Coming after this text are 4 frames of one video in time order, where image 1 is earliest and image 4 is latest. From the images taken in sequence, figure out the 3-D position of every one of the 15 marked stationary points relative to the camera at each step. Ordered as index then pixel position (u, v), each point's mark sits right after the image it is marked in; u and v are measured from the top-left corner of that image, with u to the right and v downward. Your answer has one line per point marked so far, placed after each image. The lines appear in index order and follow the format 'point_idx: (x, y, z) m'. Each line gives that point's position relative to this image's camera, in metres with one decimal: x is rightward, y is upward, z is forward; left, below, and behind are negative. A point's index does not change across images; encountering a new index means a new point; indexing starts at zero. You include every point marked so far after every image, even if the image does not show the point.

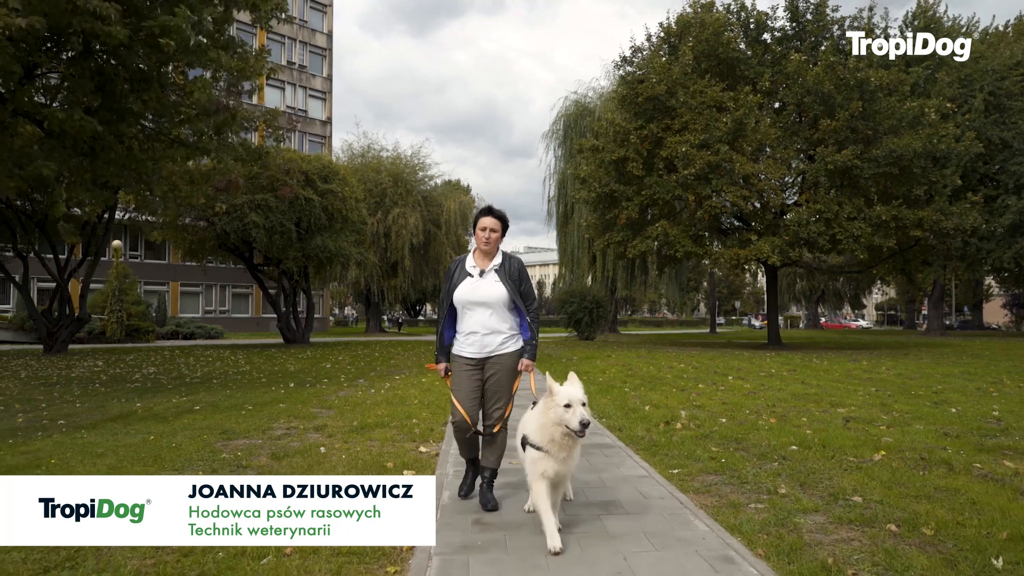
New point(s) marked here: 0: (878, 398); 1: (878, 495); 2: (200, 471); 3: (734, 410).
0: (+5.1, -1.5, +10.0) m
1: (+2.4, -1.3, +4.7) m
2: (-2.6, -1.5, +5.8) m
3: (+2.7, -1.5, +8.7) m
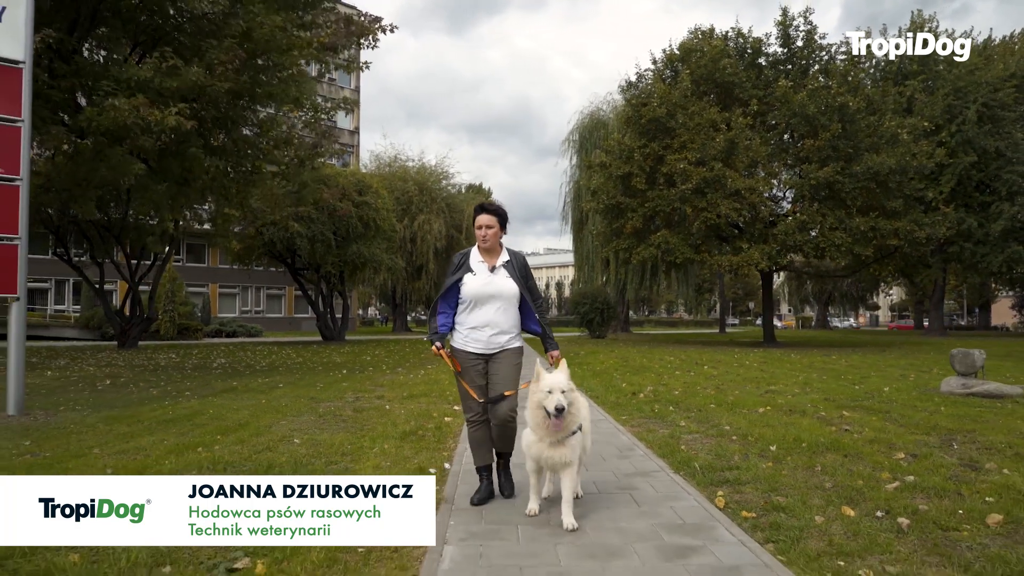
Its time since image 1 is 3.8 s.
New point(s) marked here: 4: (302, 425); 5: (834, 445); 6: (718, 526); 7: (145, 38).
0: (+5.3, -1.6, +12.7) m
1: (+2.4, -1.4, +7.5) m
2: (-2.5, -1.6, +8.8) m
3: (+2.9, -1.6, +11.6) m
4: (-2.4, -1.6, +8.2) m
5: (+2.9, -1.4, +6.3) m
6: (+1.2, -1.4, +4.1) m
7: (-7.3, +5.0, +13.9) m
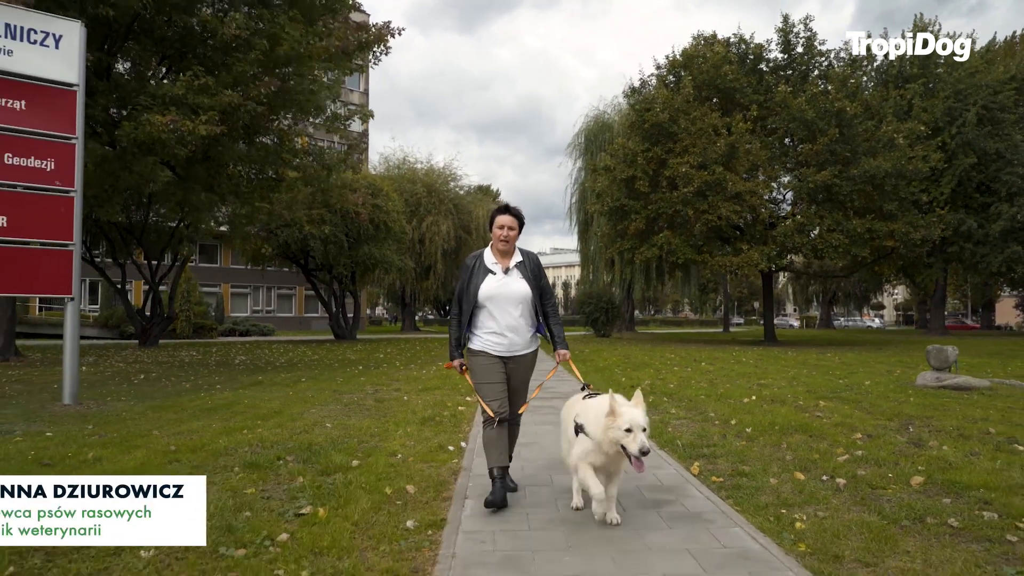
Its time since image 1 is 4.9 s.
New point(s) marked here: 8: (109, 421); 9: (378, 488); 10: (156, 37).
0: (+5.4, -1.7, +13.6) m
1: (+2.5, -1.5, +8.4) m
2: (-2.4, -1.6, +9.7) m
3: (+3.0, -1.6, +12.4) m
4: (-2.4, -1.6, +9.1) m
5: (+2.9, -1.4, +7.2) m
6: (+1.3, -1.4, +5.0) m
7: (-7.2, +5.0, +14.9) m
8: (-4.8, -1.6, +8.5) m
9: (-0.9, -1.4, +4.9) m
10: (-7.3, +5.1, +14.5) m
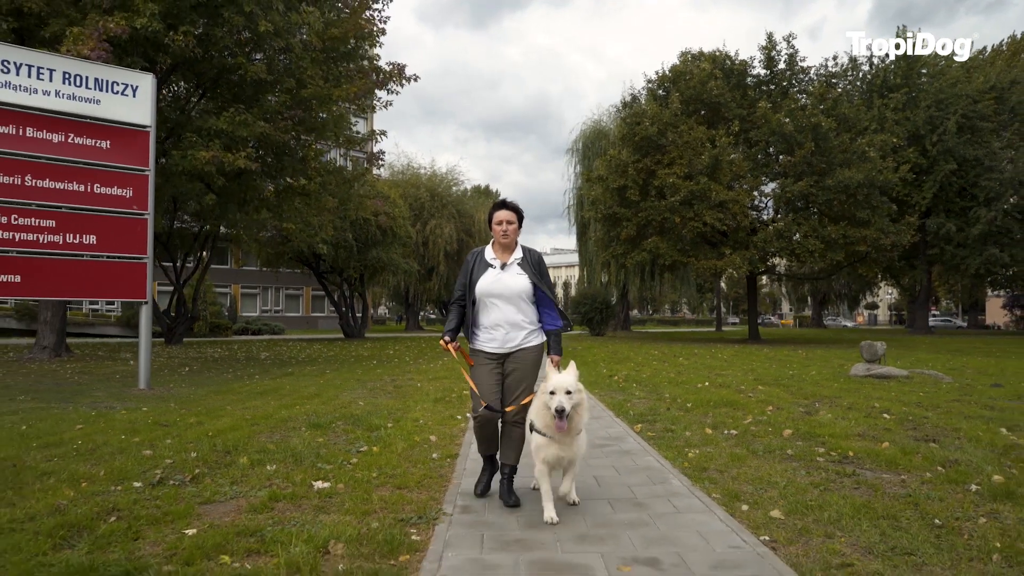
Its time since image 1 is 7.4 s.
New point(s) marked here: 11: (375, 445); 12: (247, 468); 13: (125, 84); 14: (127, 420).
0: (+5.4, -1.7, +15.6) m
1: (+2.4, -1.6, +10.4) m
2: (-2.5, -1.7, +11.8) m
3: (+2.9, -1.7, +14.5) m
4: (-2.4, -1.7, +11.2) m
5: (+2.9, -1.5, +9.2) m
6: (+1.2, -1.5, +7.0) m
7: (-7.2, +4.9, +17.0) m
8: (-4.9, -1.7, +10.6) m
9: (-1.0, -1.5, +7.0) m
10: (-7.4, +5.1, +16.6) m
11: (-1.3, -1.5, +6.6) m
12: (-2.1, -1.5, +5.6) m
13: (-6.4, +3.4, +11.7) m
14: (-4.5, -1.6, +8.3) m
